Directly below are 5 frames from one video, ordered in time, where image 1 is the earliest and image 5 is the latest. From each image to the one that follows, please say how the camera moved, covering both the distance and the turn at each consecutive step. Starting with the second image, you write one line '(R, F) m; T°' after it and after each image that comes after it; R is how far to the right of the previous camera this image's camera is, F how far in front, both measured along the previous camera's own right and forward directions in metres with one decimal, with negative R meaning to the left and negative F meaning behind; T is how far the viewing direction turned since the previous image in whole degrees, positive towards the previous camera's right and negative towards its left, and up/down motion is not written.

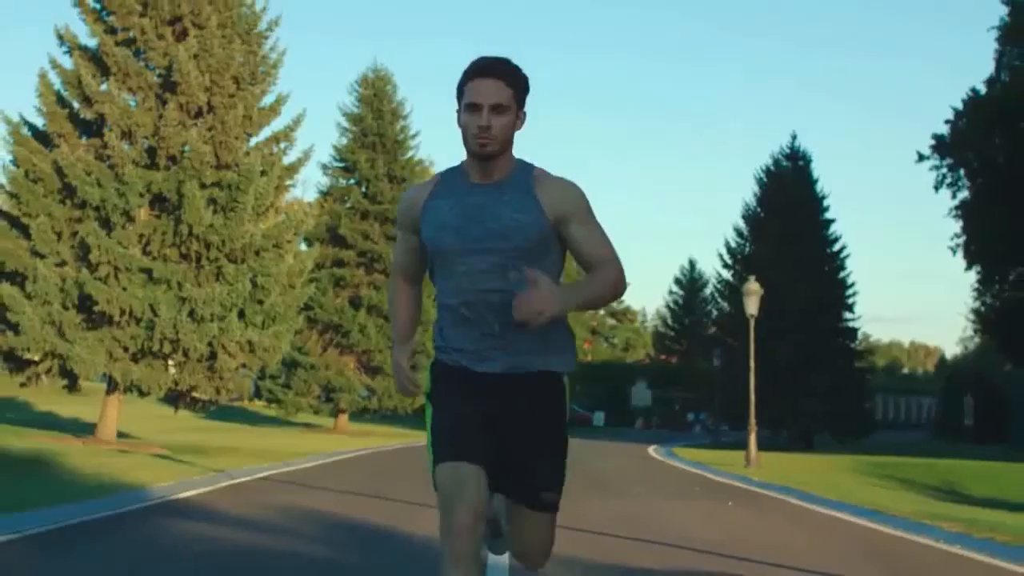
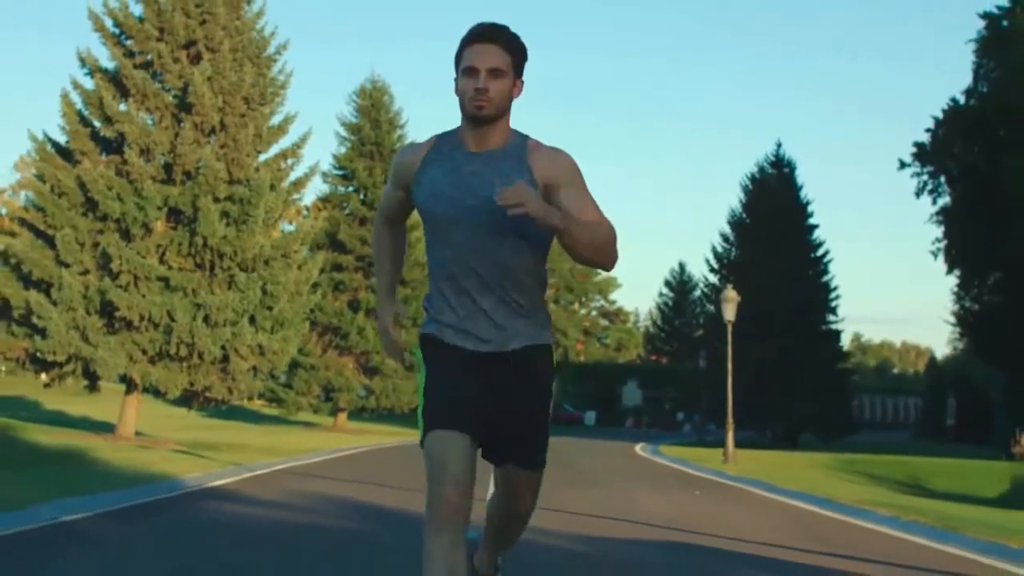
(0.0, -1.4) m; 0°
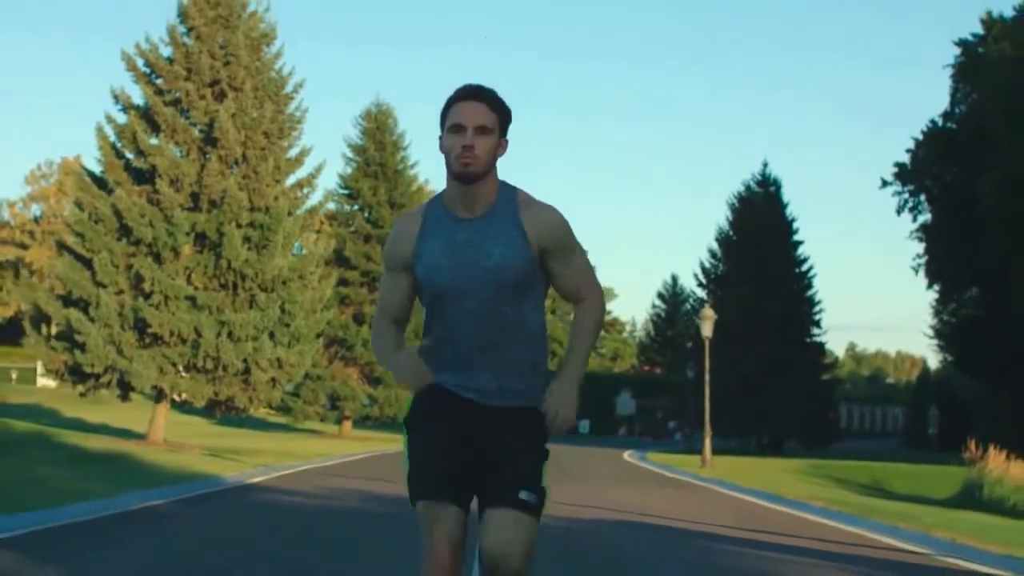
(0.0, -2.1) m; 0°
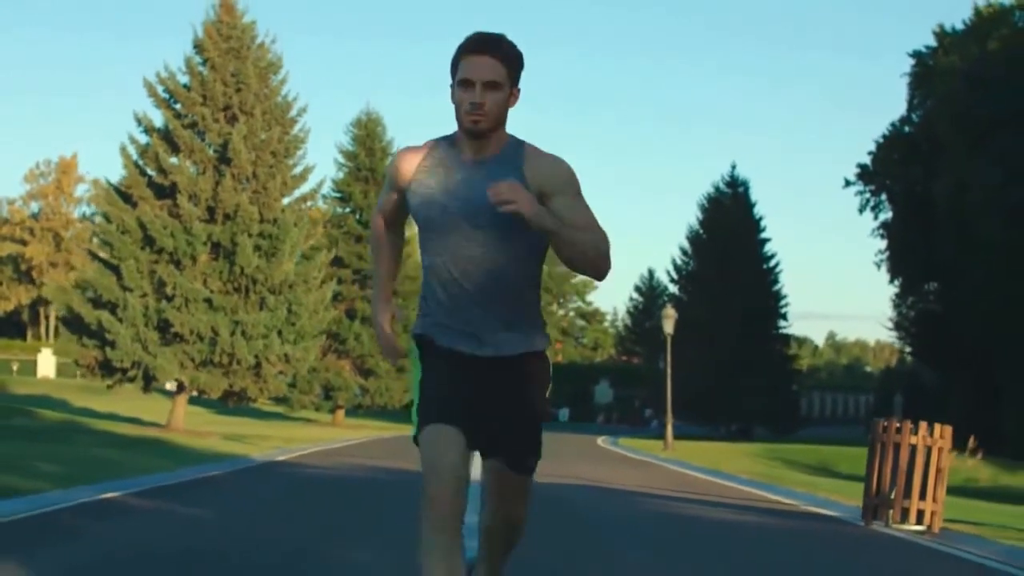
(0.0, -2.8) m; +1°
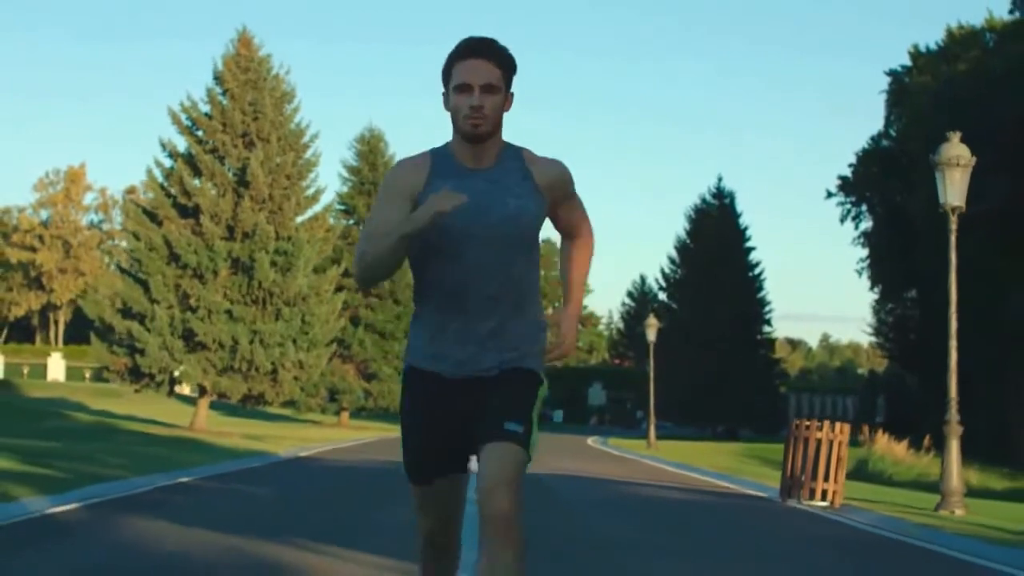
(0.0, -2.4) m; 0°
